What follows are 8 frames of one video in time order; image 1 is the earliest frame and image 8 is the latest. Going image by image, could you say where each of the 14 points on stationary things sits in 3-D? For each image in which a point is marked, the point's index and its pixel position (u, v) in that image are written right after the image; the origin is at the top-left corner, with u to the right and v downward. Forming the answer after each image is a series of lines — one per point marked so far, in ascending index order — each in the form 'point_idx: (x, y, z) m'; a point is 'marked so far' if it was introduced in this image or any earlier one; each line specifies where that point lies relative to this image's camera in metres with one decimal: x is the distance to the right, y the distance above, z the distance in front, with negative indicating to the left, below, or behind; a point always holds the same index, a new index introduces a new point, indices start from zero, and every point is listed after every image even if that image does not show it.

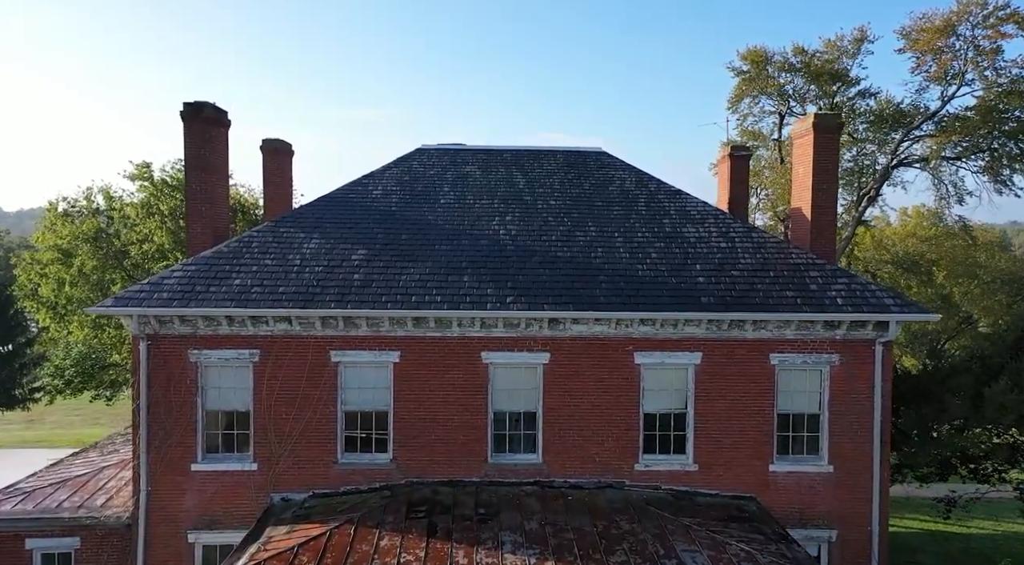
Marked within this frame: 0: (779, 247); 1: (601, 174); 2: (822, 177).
0: (+5.1, +0.7, +13.8) m
1: (+1.9, +2.3, +15.9) m
2: (+6.3, +2.2, +14.9) m
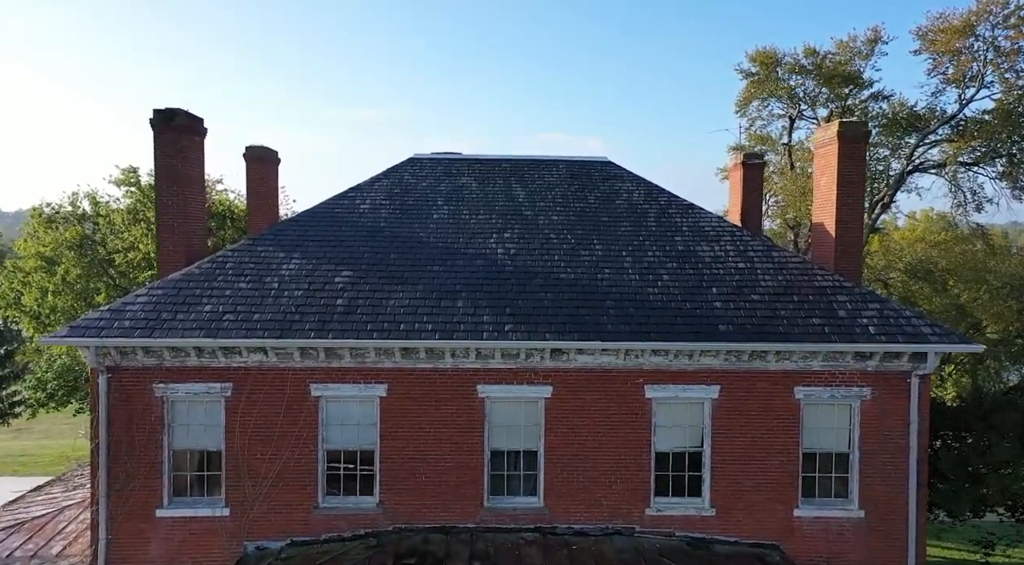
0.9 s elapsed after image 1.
0: (+5.1, +0.3, +12.6) m
1: (+1.9, +1.9, +14.7) m
2: (+6.3, +1.7, +13.7) m
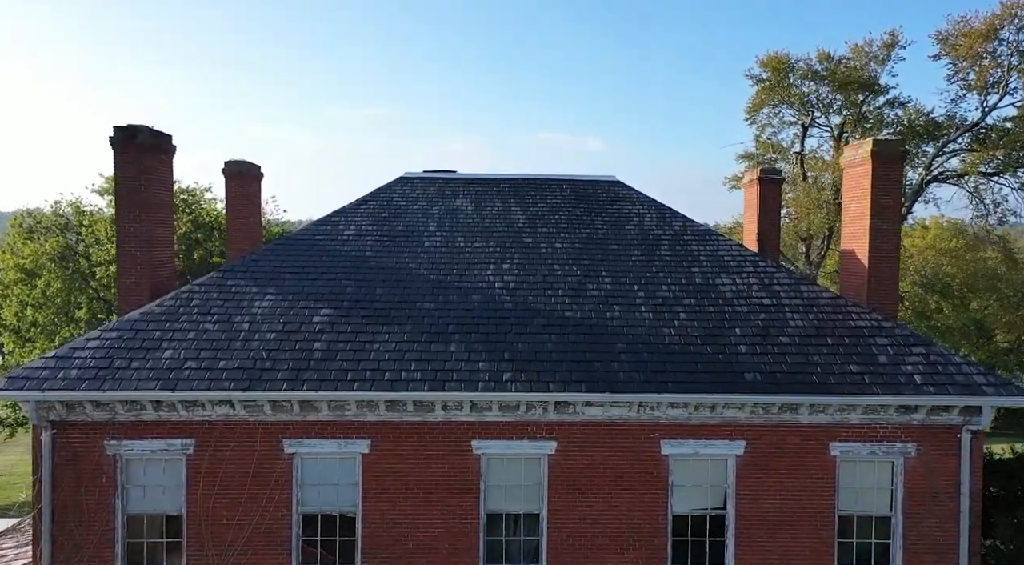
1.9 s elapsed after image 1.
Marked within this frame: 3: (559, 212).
0: (+5.0, -0.3, +11.3) m
1: (+1.9, +1.3, +13.4) m
2: (+6.3, +1.1, +12.4) m
3: (+0.9, +1.3, +13.4) m
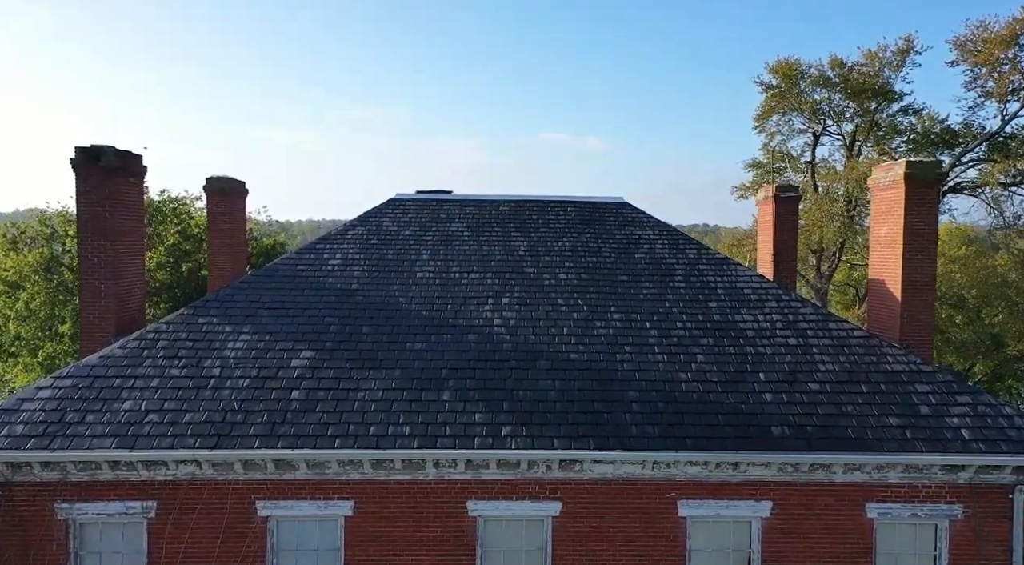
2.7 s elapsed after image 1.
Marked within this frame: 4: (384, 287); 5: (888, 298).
0: (+5.0, -0.9, +10.3) m
1: (+1.9, +0.8, +12.4) m
2: (+6.3, +0.6, +11.3) m
3: (+0.9, +0.8, +12.3) m
4: (-2.0, -0.1, +11.2) m
5: (+6.0, -0.3, +11.7) m
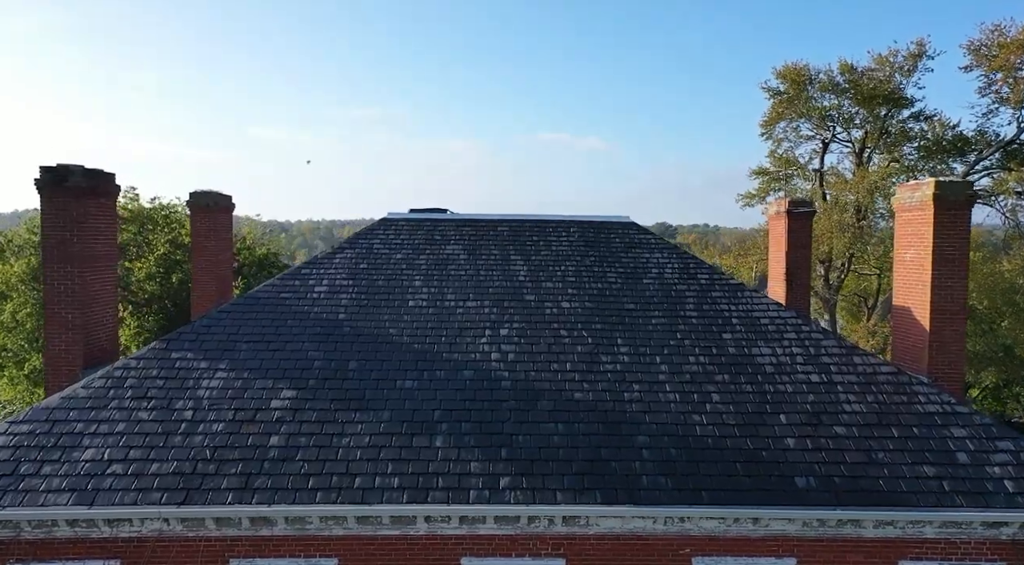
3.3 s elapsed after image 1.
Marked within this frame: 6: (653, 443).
0: (+5.0, -1.3, +9.5) m
1: (+1.9, +0.4, +11.6) m
2: (+6.3, +0.2, +10.5) m
3: (+0.8, +0.3, +11.5) m
4: (-2.0, -0.5, +10.4) m
5: (+6.0, -0.7, +10.9) m
6: (+1.7, -1.9, +8.7) m
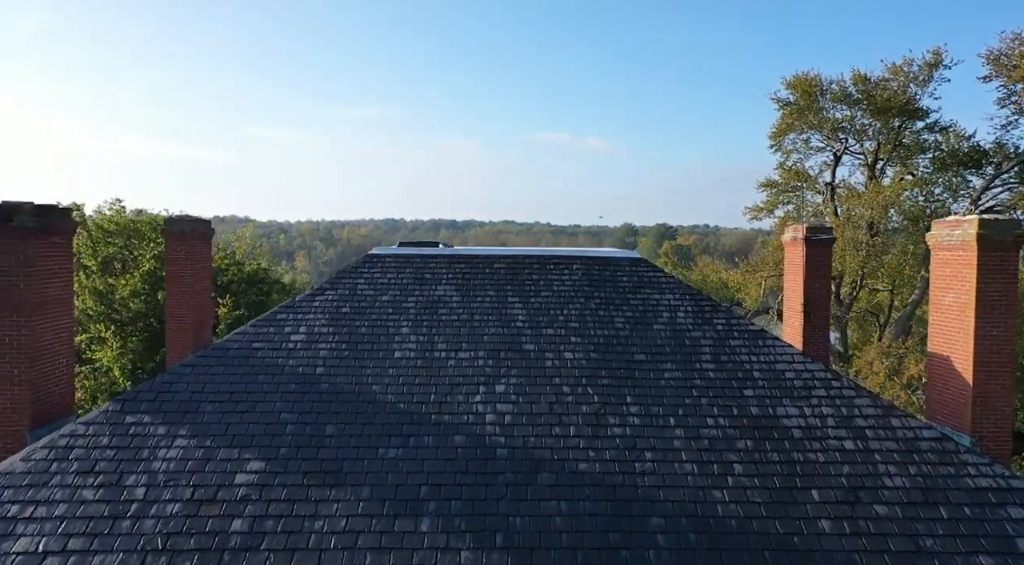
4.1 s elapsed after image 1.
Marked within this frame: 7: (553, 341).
0: (+5.0, -1.9, +8.4) m
1: (+1.9, -0.3, +10.5) m
2: (+6.2, -0.5, +9.5) m
3: (+0.8, -0.3, +10.5) m
4: (-2.0, -1.1, +9.3) m
5: (+6.0, -1.3, +9.8) m
6: (+1.6, -2.6, +7.6) m
7: (+0.6, -0.8, +9.9) m
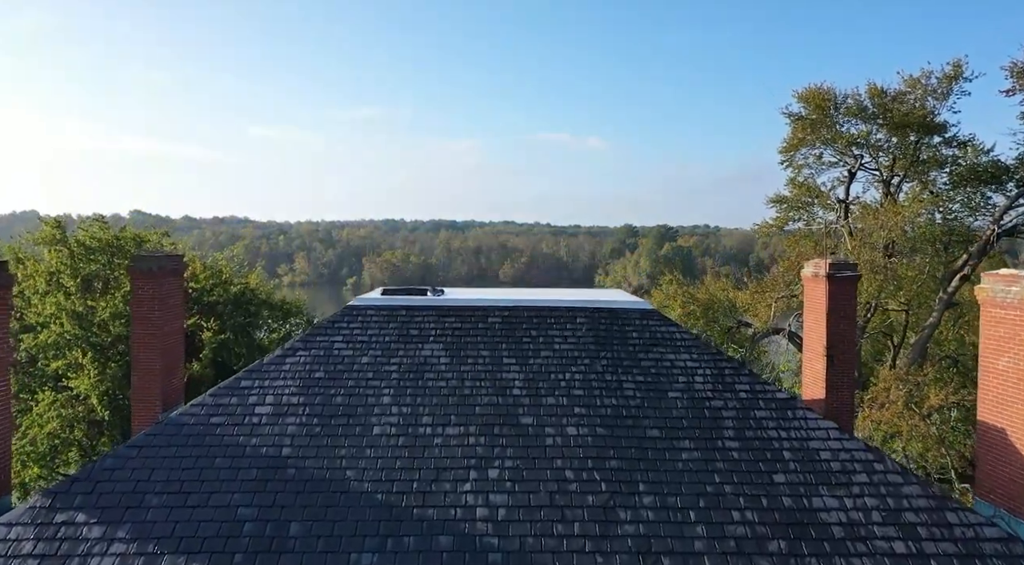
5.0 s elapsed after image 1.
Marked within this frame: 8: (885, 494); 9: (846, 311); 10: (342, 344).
0: (+4.9, -2.7, +7.2) m
1: (+1.8, -1.0, +9.3) m
2: (+6.2, -1.2, +8.3) m
3: (+0.8, -1.1, +9.3) m
4: (-2.1, -1.9, +8.1) m
5: (+5.9, -2.1, +8.6) m
6: (+1.6, -3.3, +6.4) m
7: (+0.5, -1.6, +8.7) m
8: (+4.0, -2.3, +7.8) m
9: (+6.2, -0.5, +13.5) m
10: (-2.2, -0.8, +9.4) m
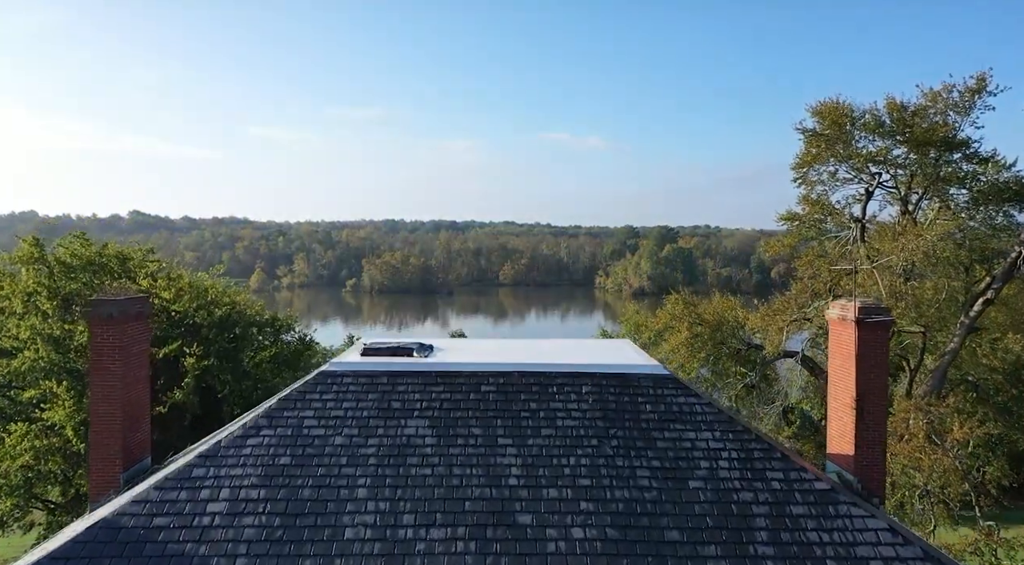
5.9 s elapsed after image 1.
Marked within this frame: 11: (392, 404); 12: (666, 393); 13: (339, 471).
0: (+4.9, -3.5, +6.0) m
1: (+1.8, -1.8, +8.1) m
2: (+6.1, -2.0, +7.0) m
3: (+0.7, -1.8, +8.0) m
4: (-2.1, -2.7, +6.9) m
5: (+5.9, -2.8, +7.4) m
6: (+1.5, -4.1, +5.2) m
7: (+0.5, -2.3, +7.4) m
8: (+4.0, -3.0, +6.5) m
9: (+6.2, -1.3, +12.2) m
10: (-2.3, -1.6, +8.2) m
11: (-1.4, -1.4, +8.4) m
12: (+1.8, -1.3, +8.7) m
13: (-1.8, -2.0, +7.7) m
